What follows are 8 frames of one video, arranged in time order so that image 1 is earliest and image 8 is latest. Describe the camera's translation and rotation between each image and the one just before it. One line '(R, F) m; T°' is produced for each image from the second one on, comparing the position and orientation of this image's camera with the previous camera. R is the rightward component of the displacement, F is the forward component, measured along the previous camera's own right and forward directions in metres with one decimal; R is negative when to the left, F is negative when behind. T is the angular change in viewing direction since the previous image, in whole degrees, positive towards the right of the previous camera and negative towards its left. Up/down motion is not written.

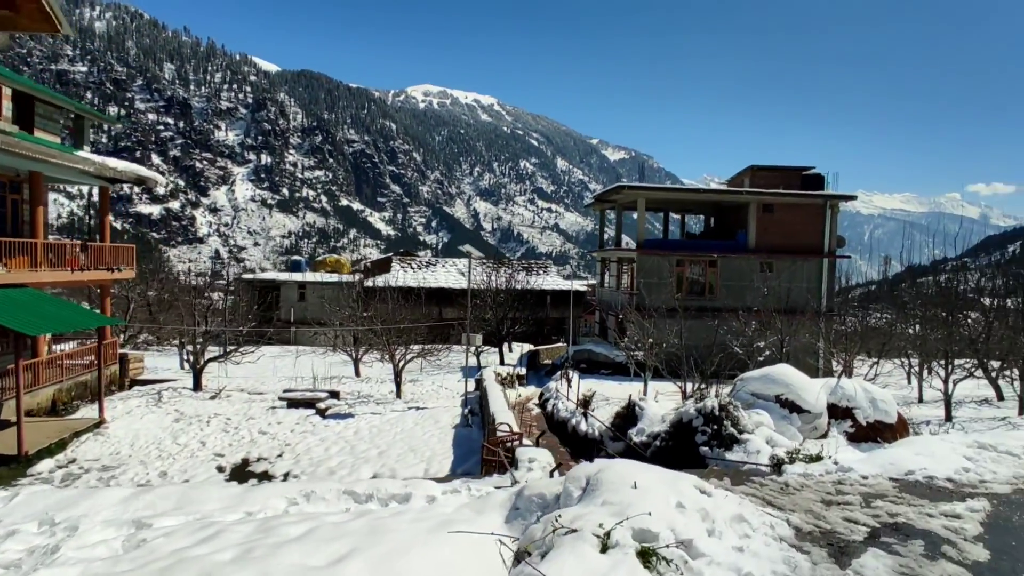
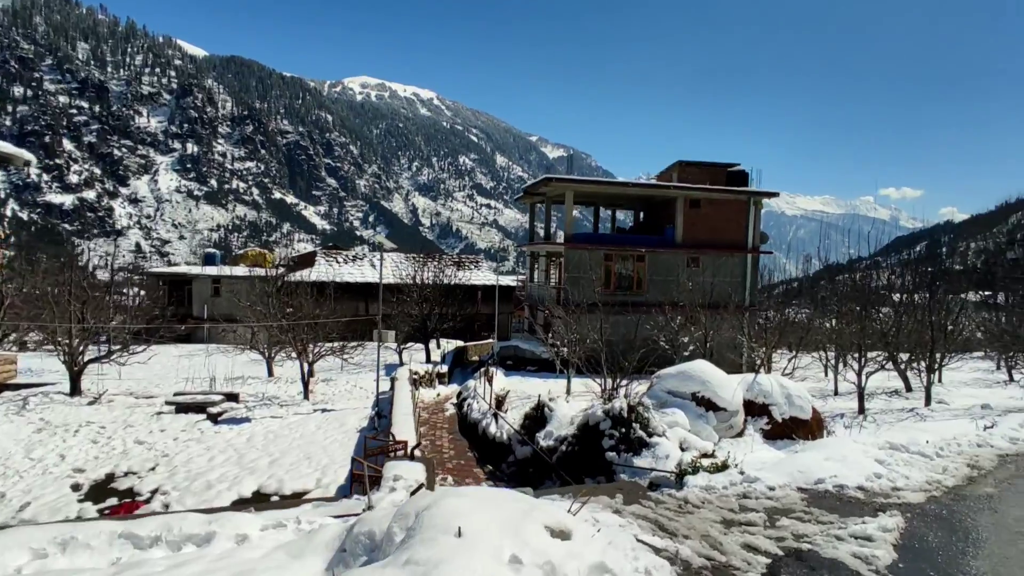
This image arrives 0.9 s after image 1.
(+0.6, +0.8) m; +6°
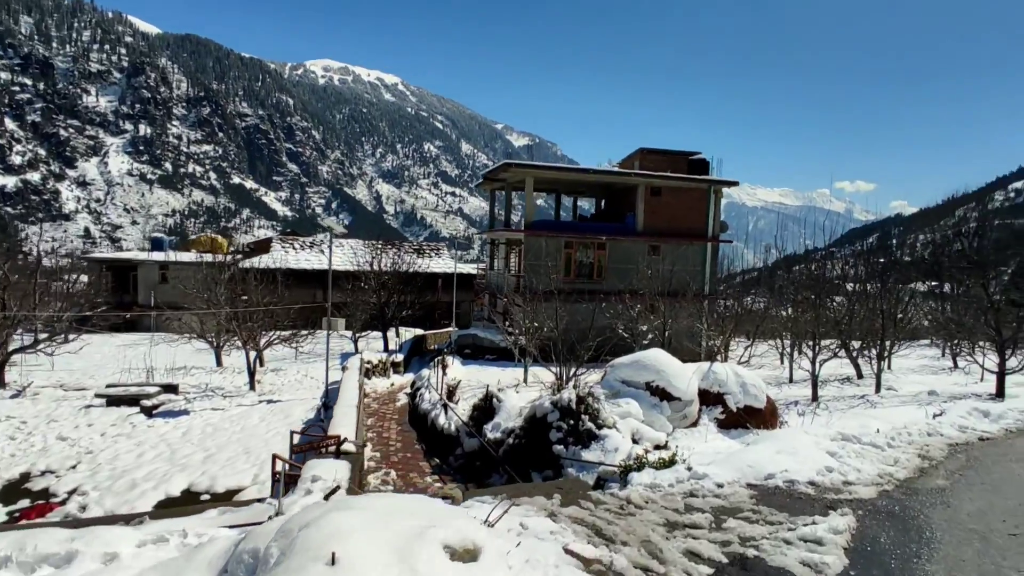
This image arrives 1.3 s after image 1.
(+0.2, +0.4) m; +3°
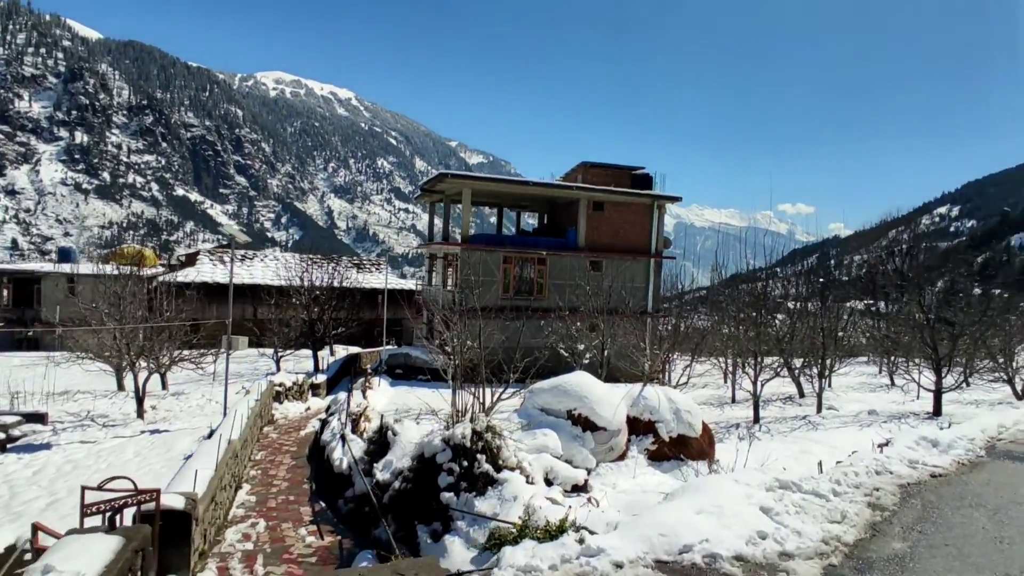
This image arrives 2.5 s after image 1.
(+0.6, +1.1) m; +4°
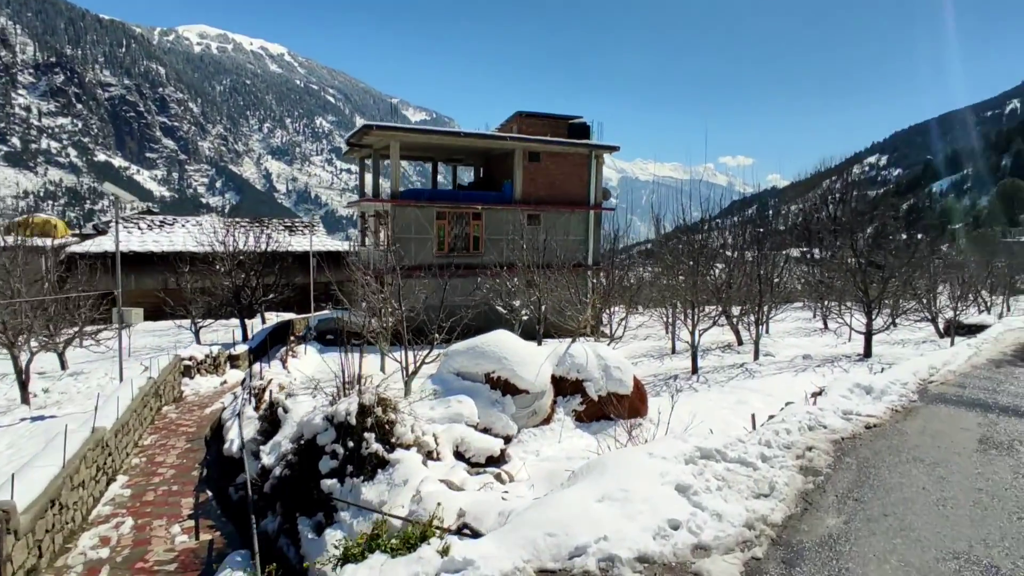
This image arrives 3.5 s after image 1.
(+0.5, +0.8) m; +5°
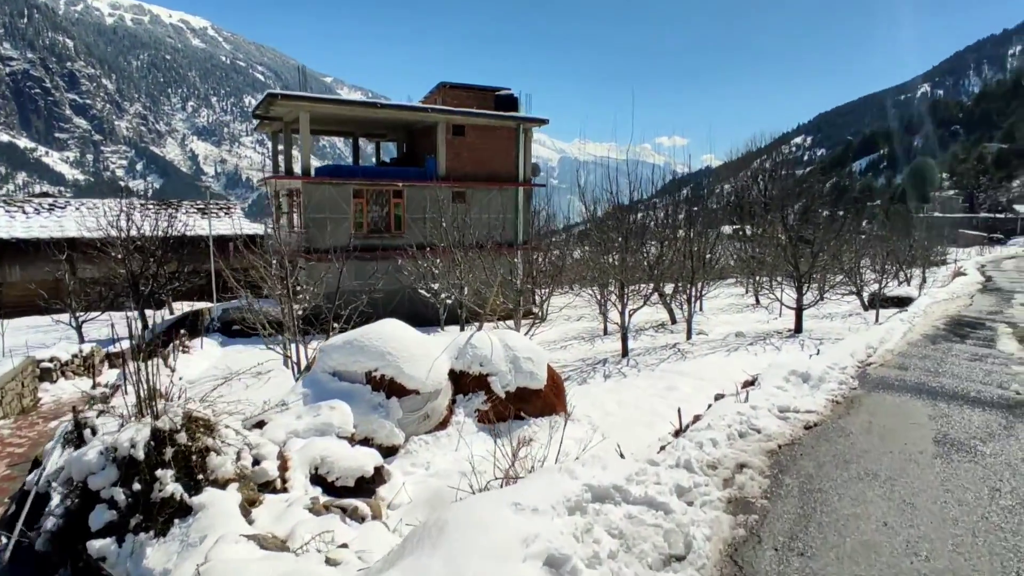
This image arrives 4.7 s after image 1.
(+0.6, +1.1) m; +5°
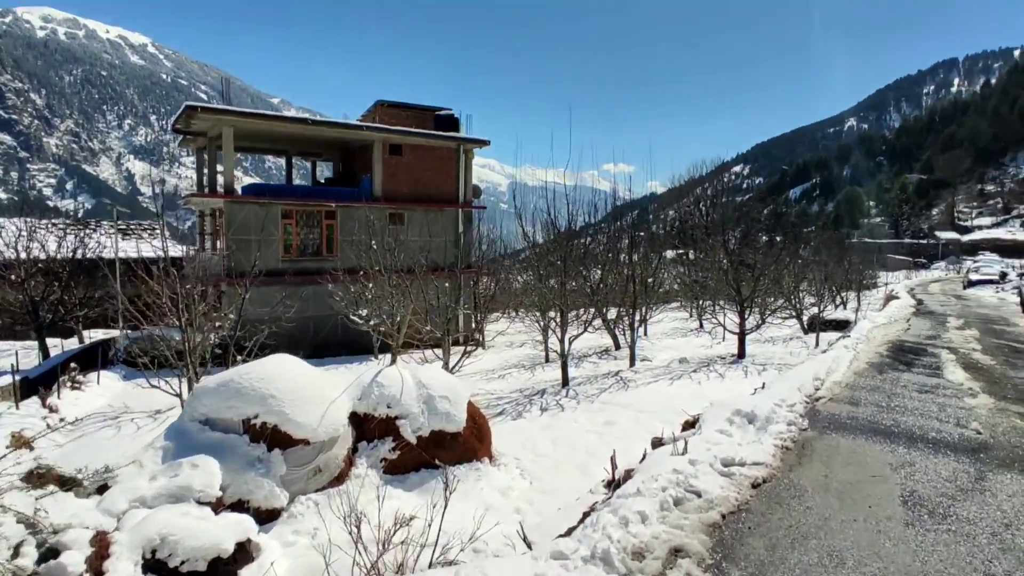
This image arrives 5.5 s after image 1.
(+0.4, +0.8) m; +5°
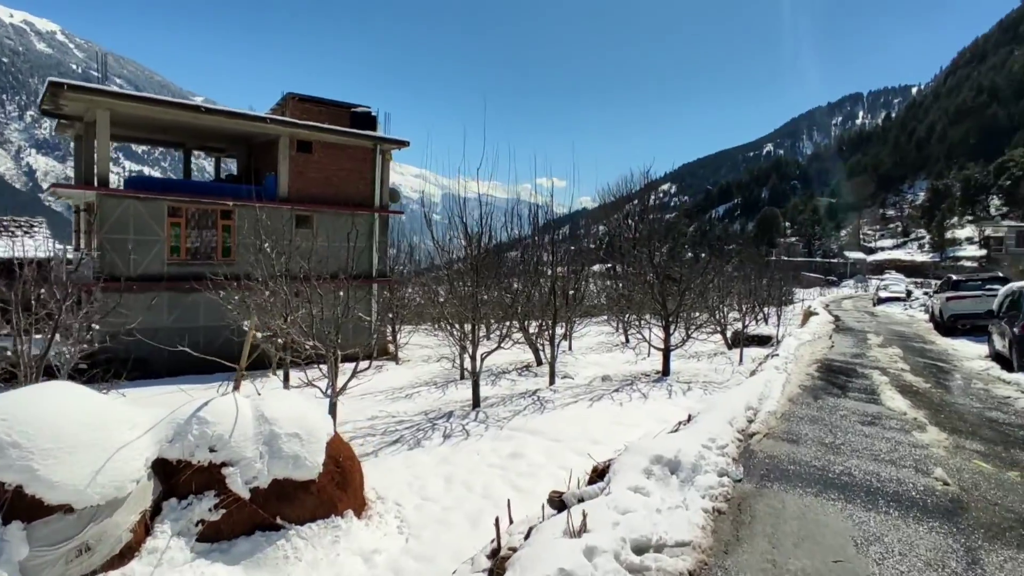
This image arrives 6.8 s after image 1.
(+0.5, +1.2) m; +6°
